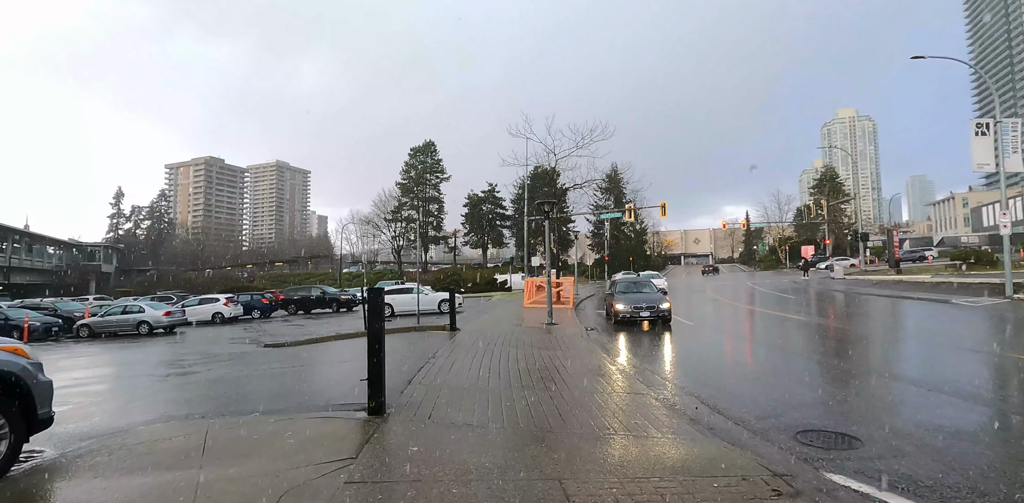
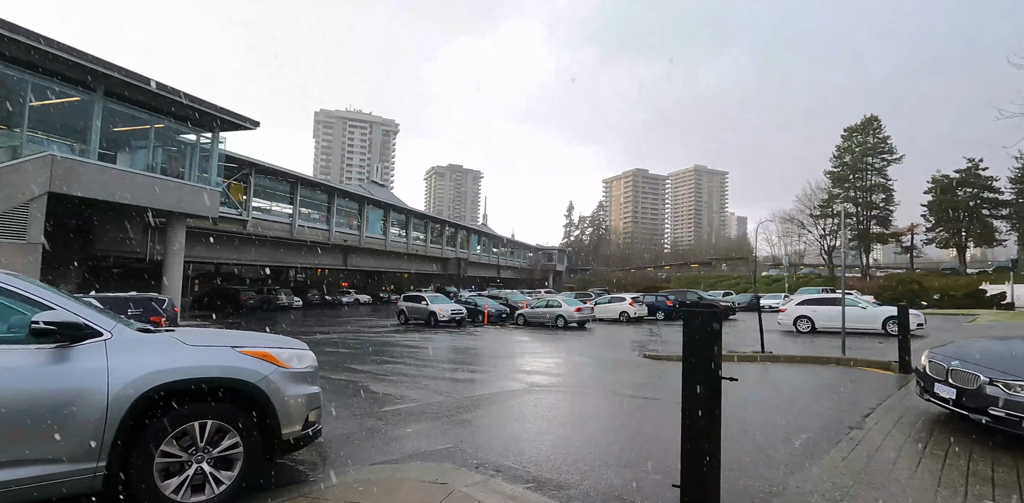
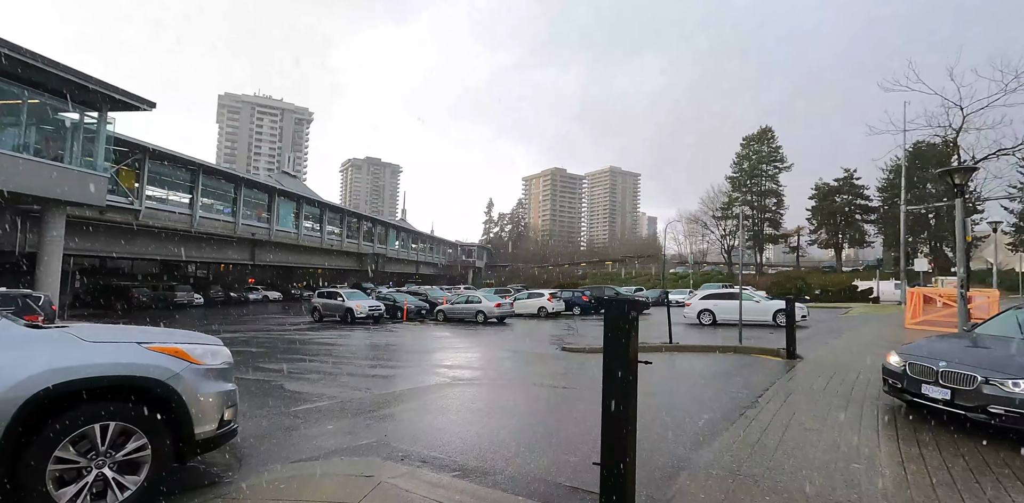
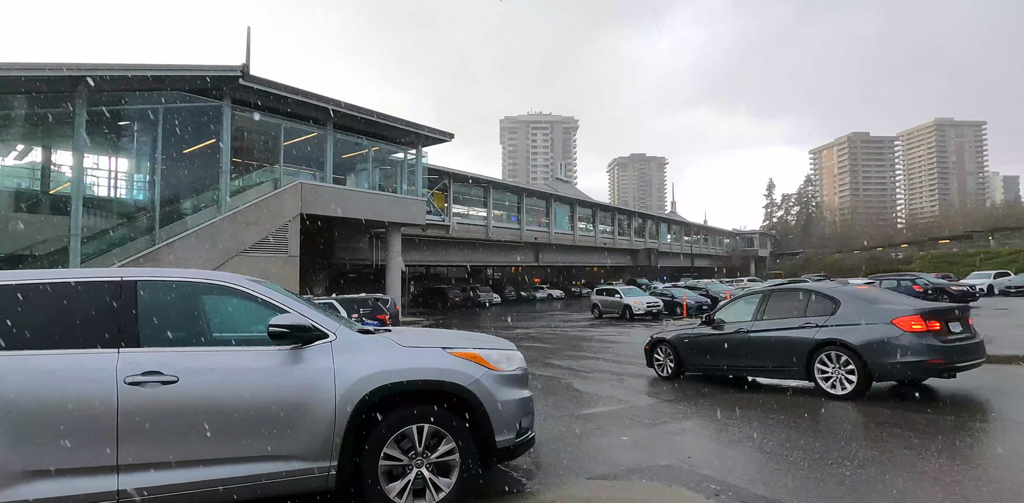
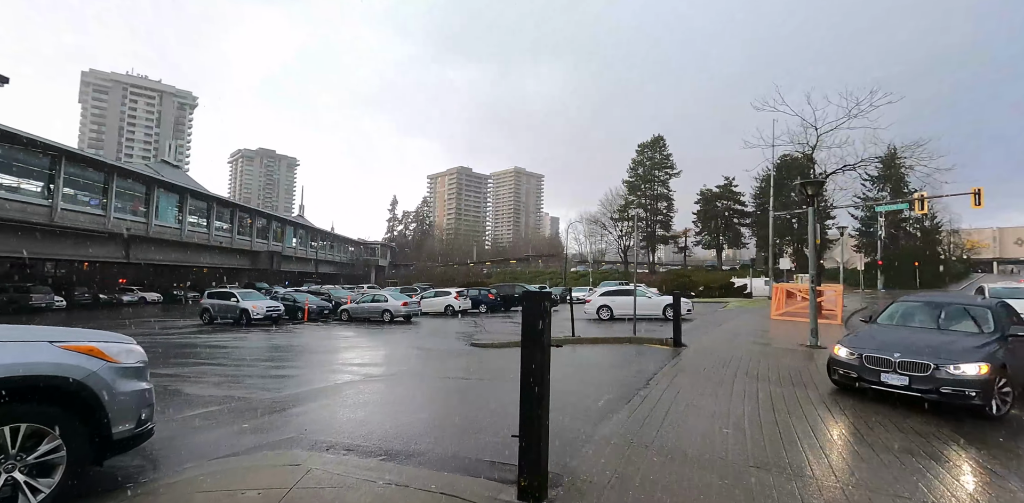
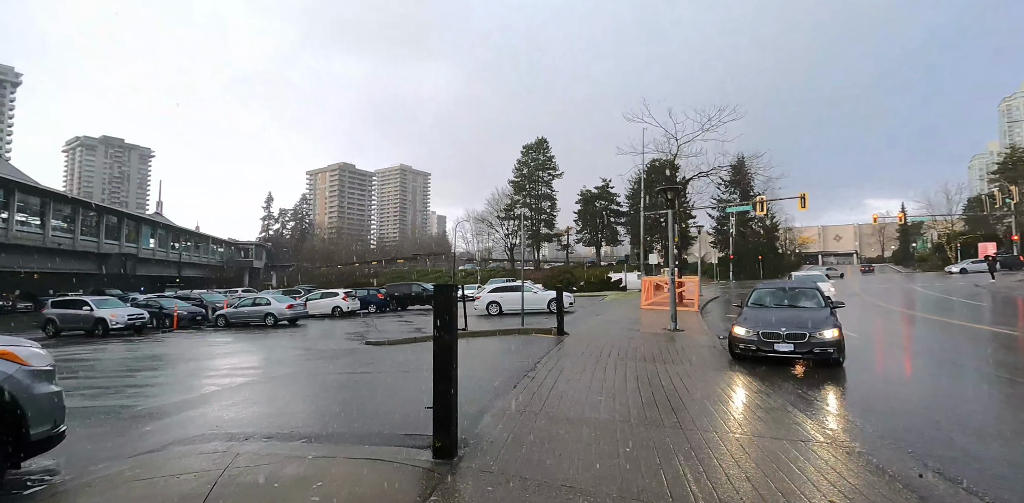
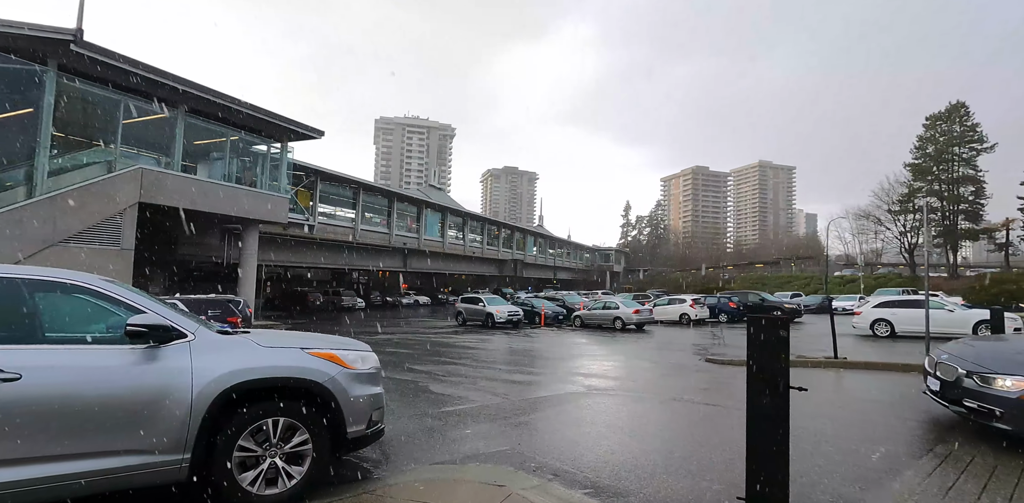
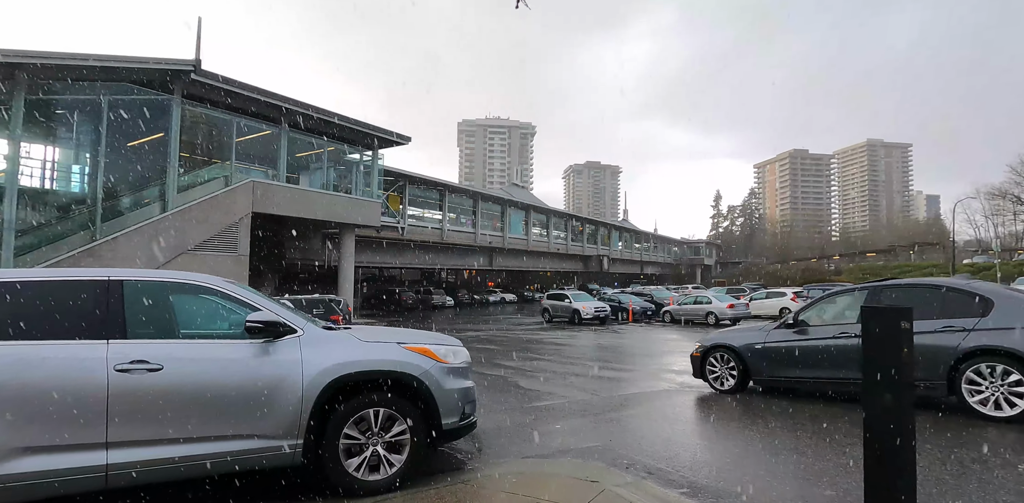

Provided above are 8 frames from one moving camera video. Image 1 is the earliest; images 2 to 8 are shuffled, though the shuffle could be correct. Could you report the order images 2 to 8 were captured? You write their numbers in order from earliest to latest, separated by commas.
6, 5, 3, 2, 7, 8, 4
